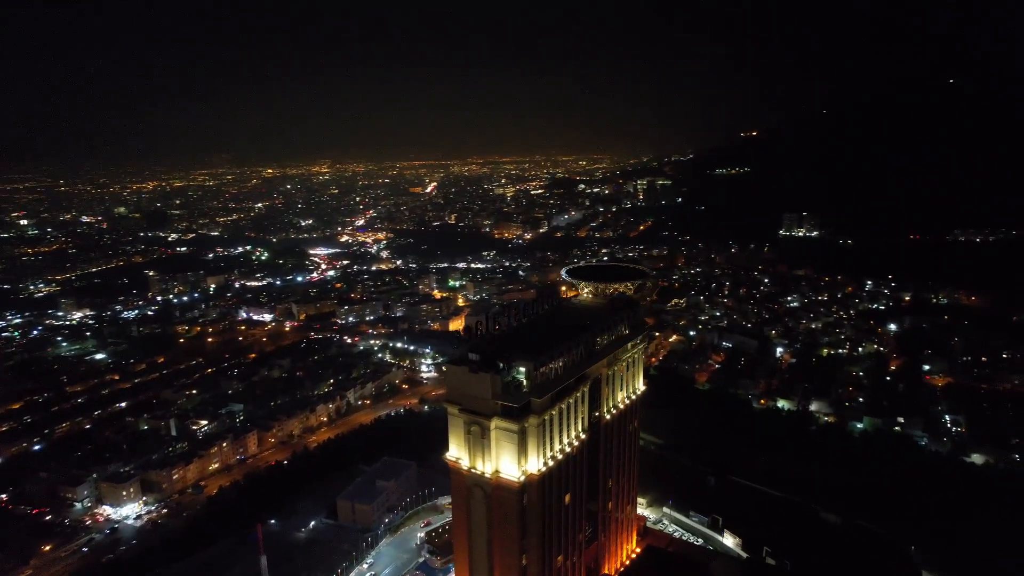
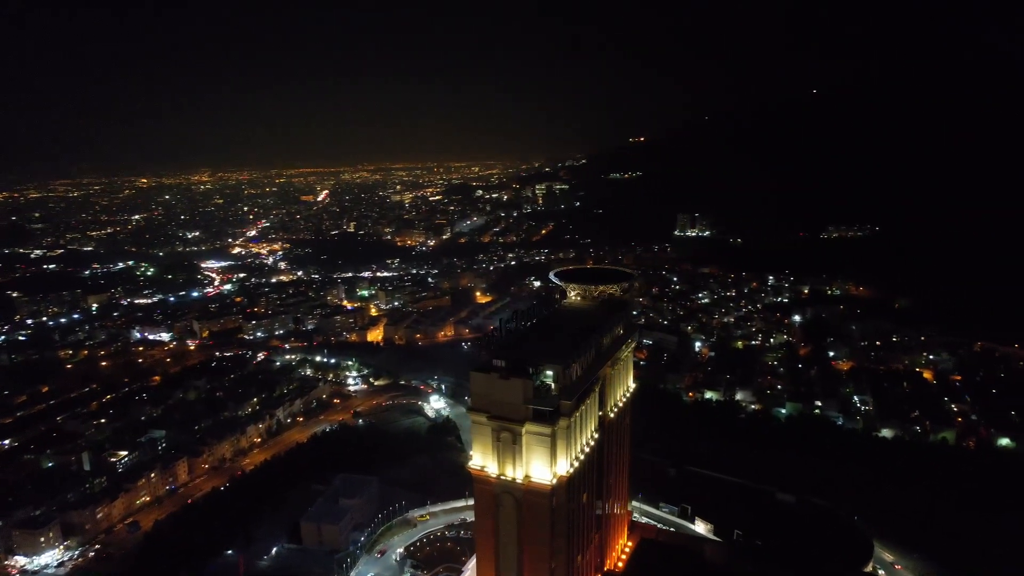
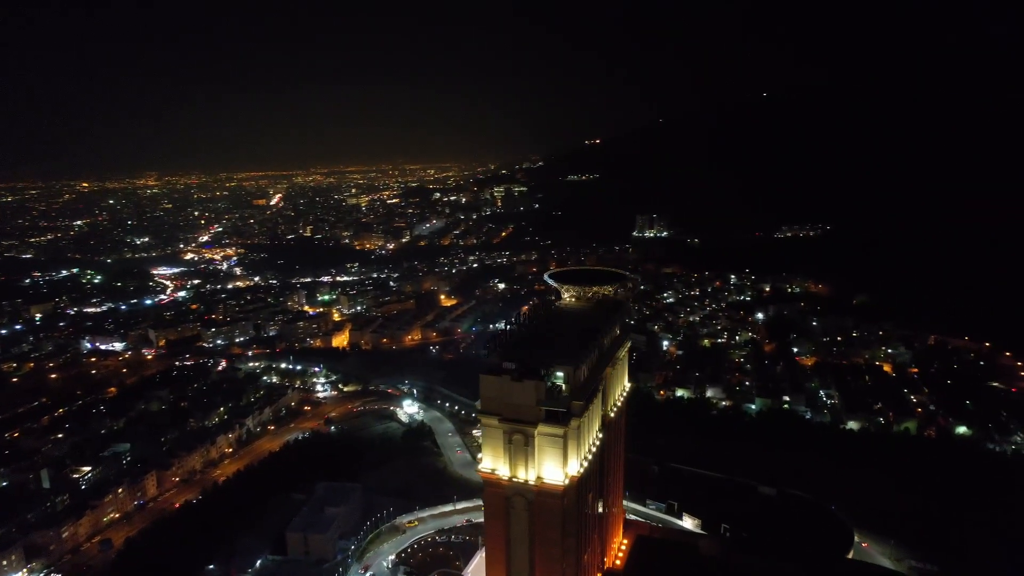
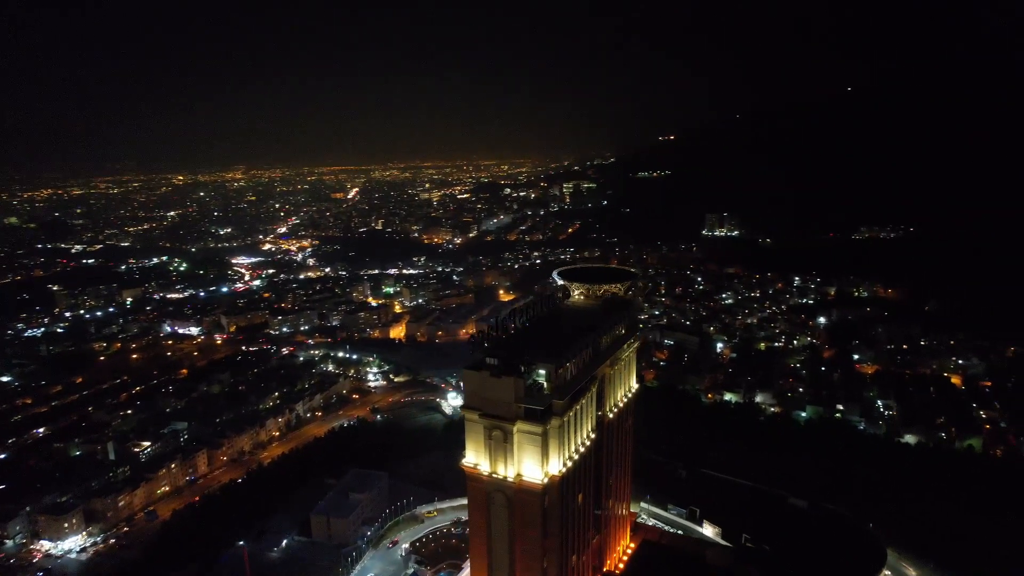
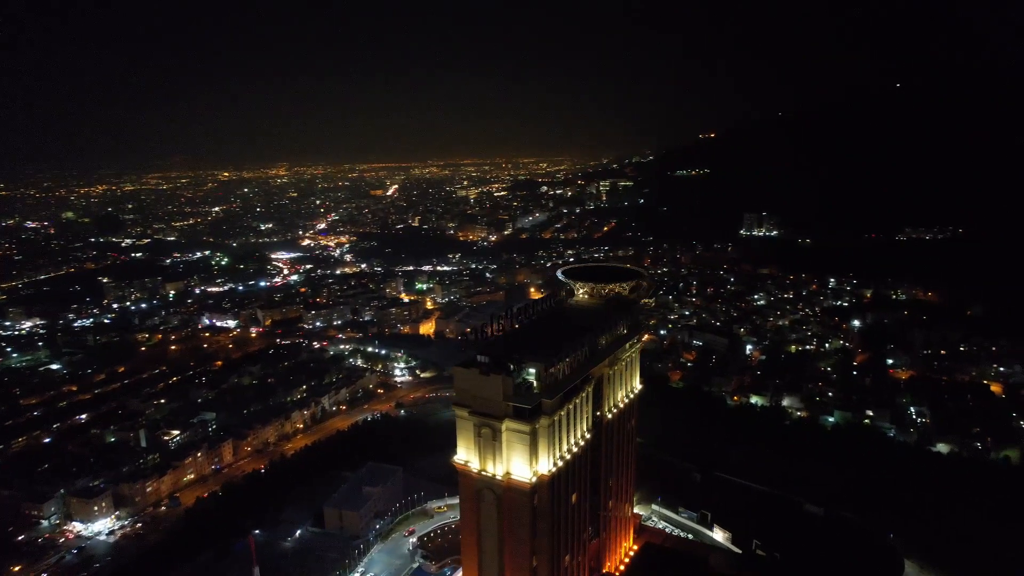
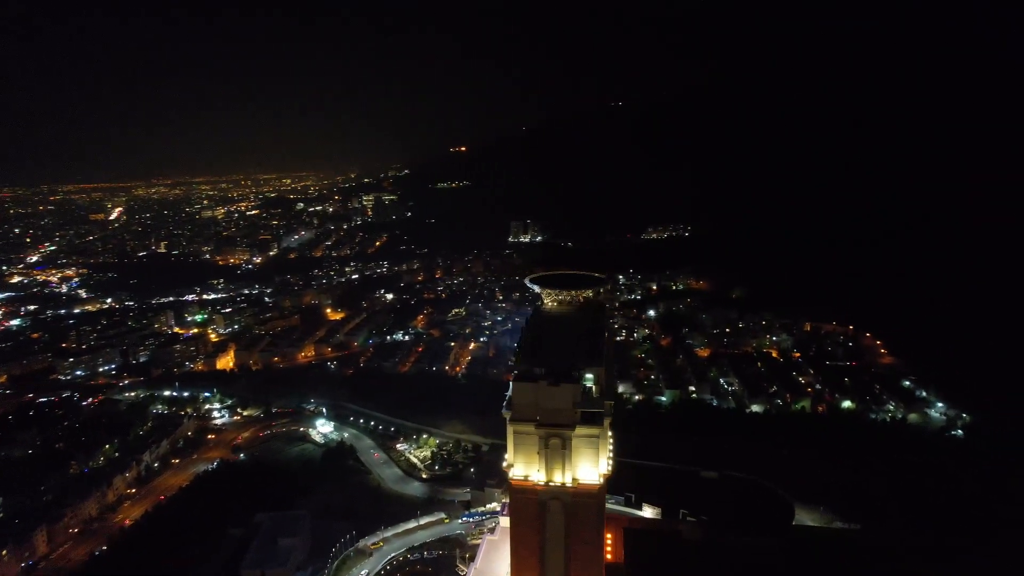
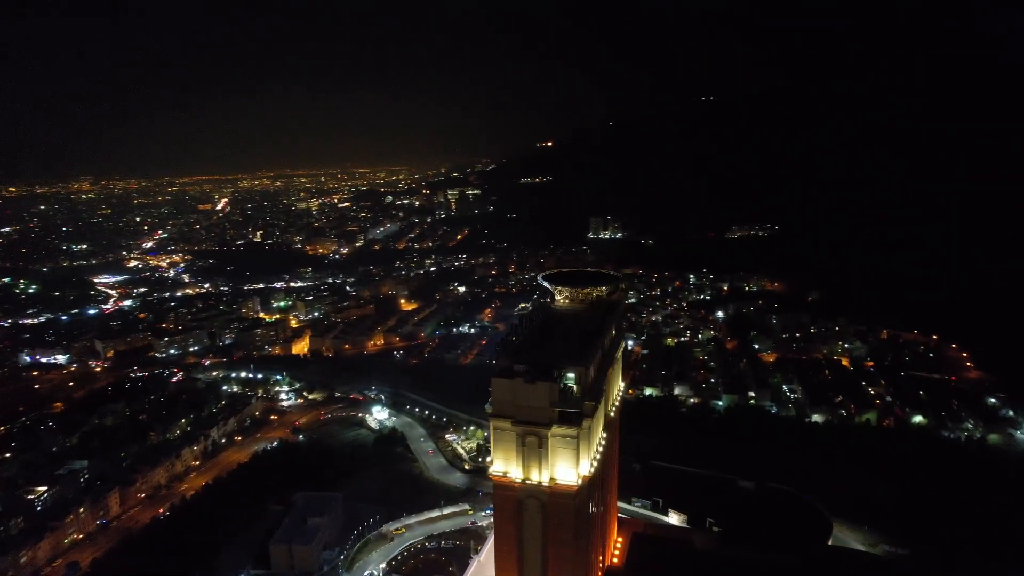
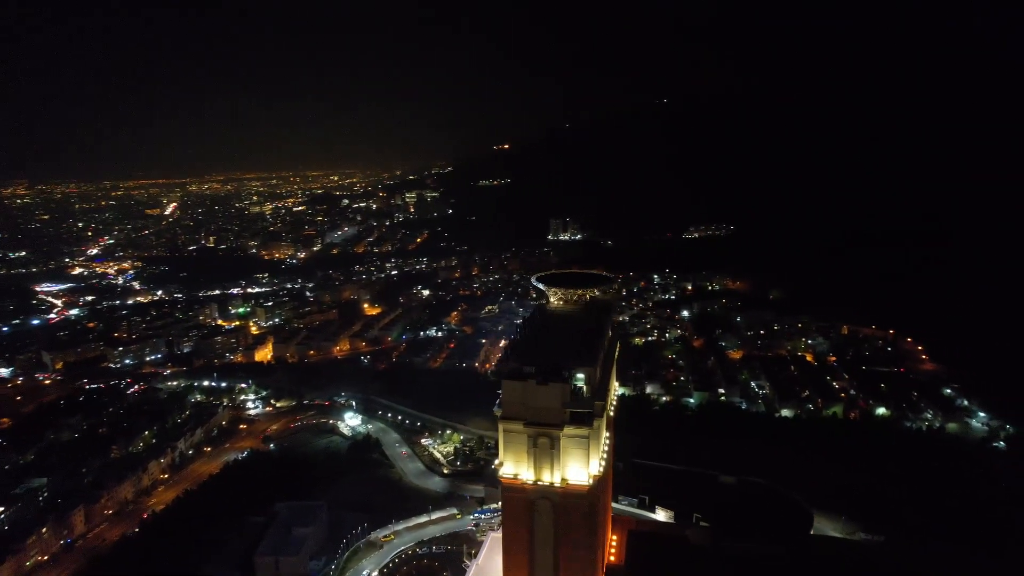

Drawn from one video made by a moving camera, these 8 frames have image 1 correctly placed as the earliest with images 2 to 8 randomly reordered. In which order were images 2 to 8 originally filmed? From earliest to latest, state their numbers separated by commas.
5, 4, 2, 3, 7, 8, 6
